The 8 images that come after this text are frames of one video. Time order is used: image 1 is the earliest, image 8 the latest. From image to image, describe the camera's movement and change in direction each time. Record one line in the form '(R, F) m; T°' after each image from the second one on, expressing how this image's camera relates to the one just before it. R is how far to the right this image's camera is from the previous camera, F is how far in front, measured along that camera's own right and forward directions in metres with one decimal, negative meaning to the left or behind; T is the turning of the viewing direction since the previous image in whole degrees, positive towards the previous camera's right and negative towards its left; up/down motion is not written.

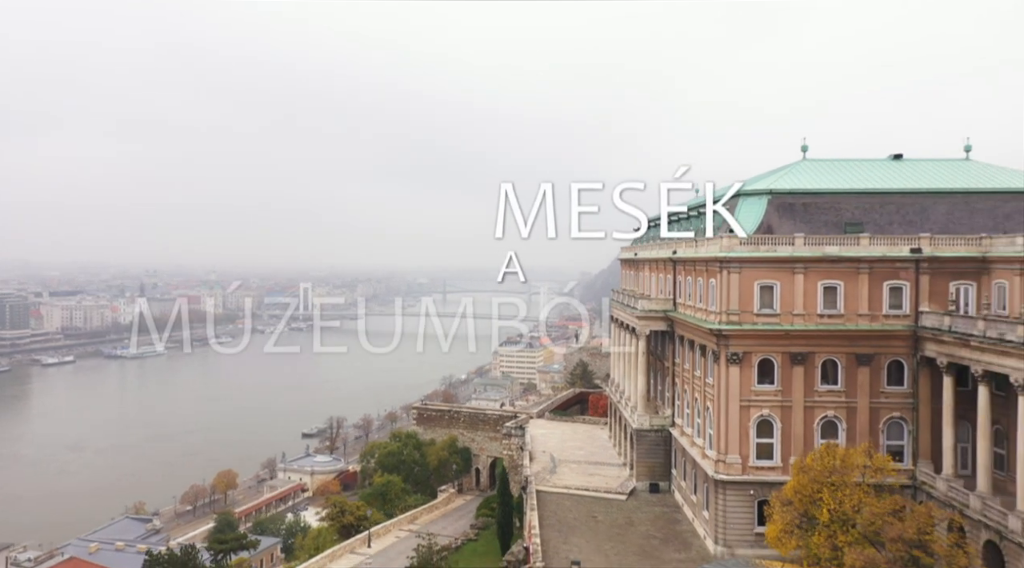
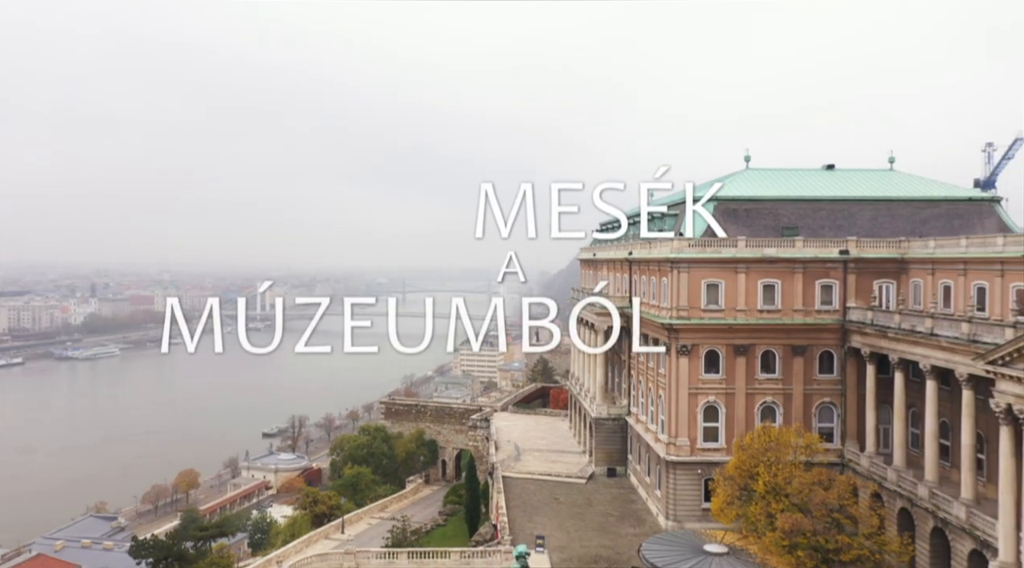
(-0.5, -3.3) m; +3°
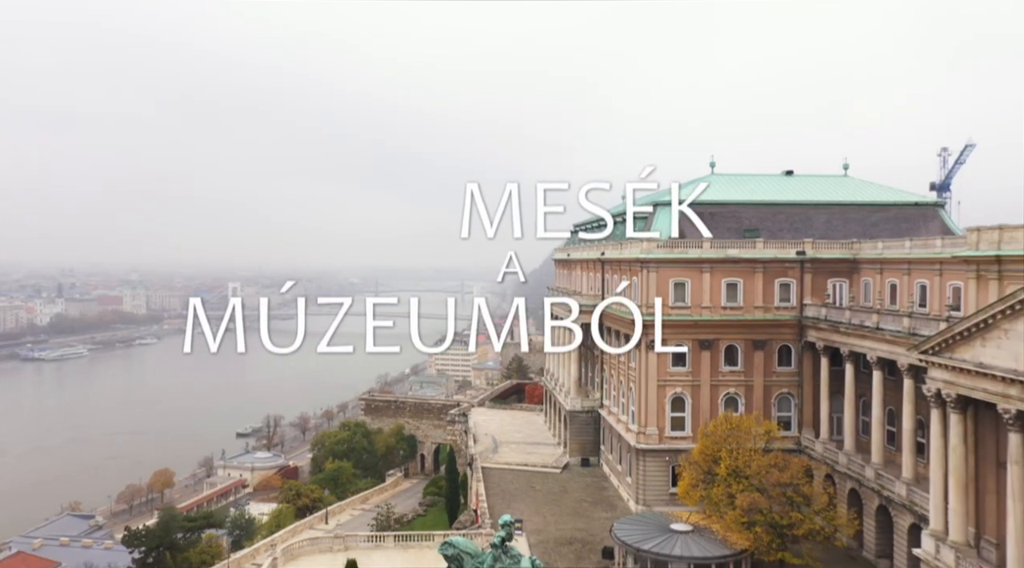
(-0.4, -2.5) m; +2°
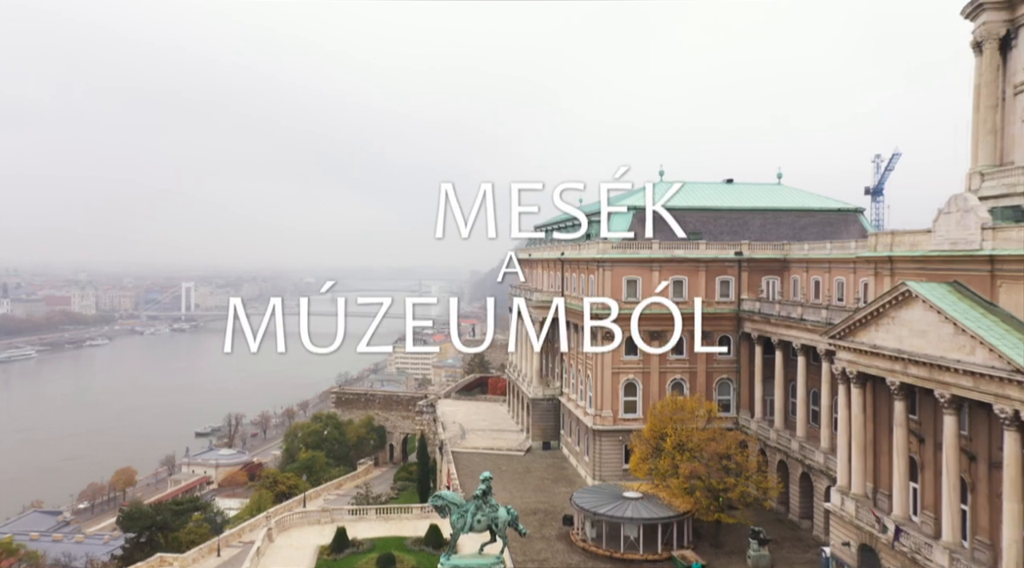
(-0.7, -4.6) m; +3°
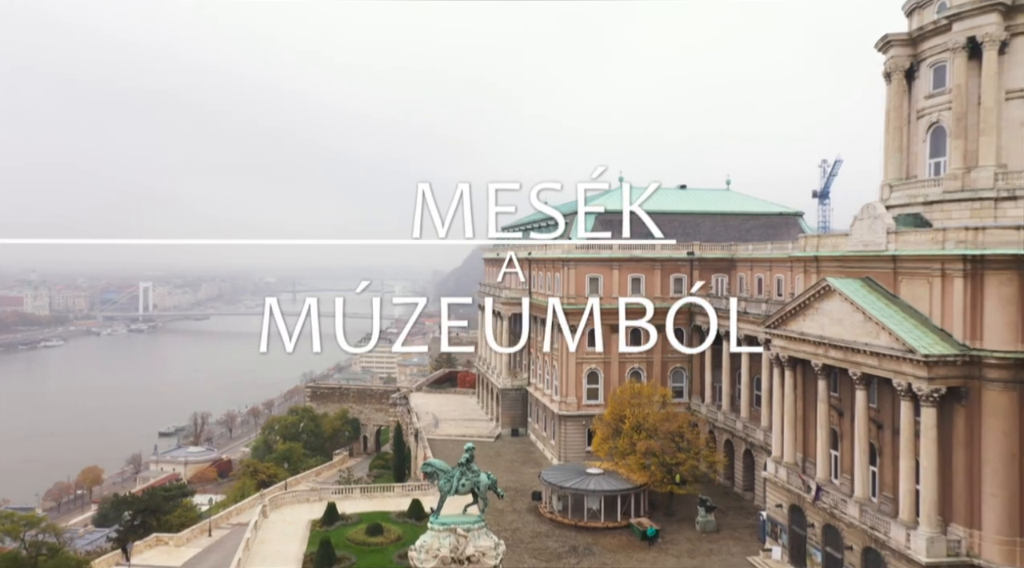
(-0.6, -4.3) m; +3°
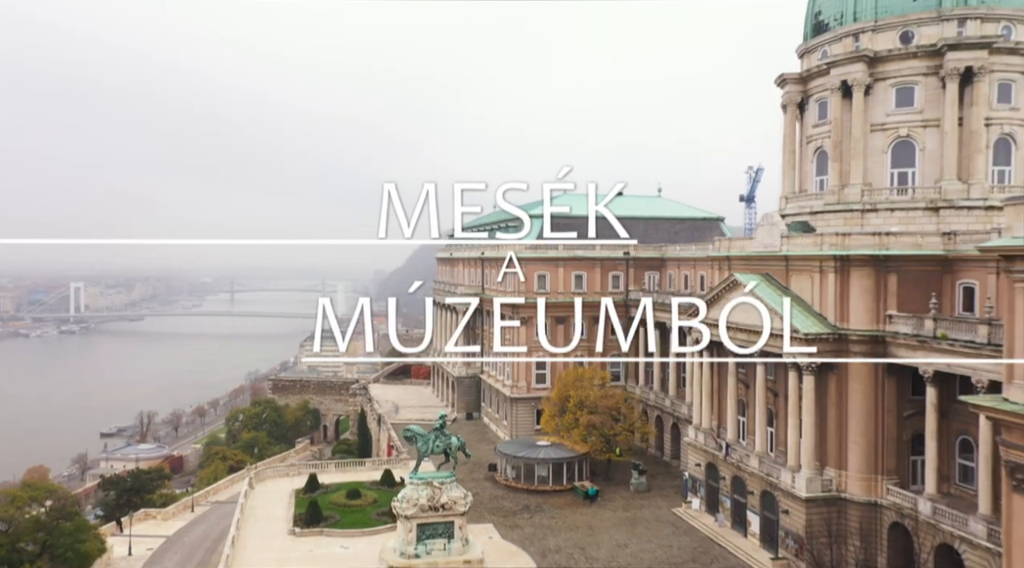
(-1.1, -6.4) m; +4°
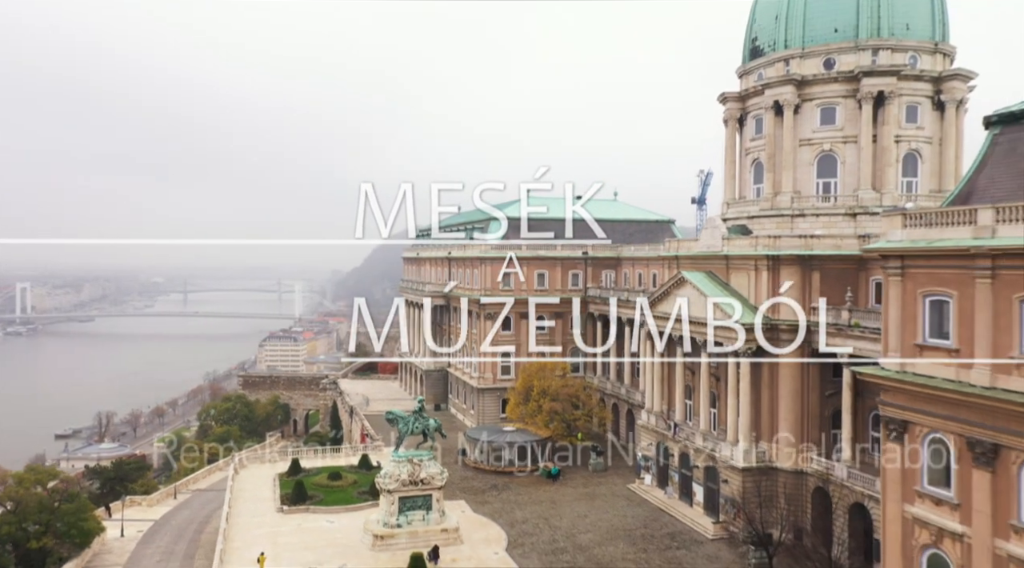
(-0.7, -4.2) m; +3°
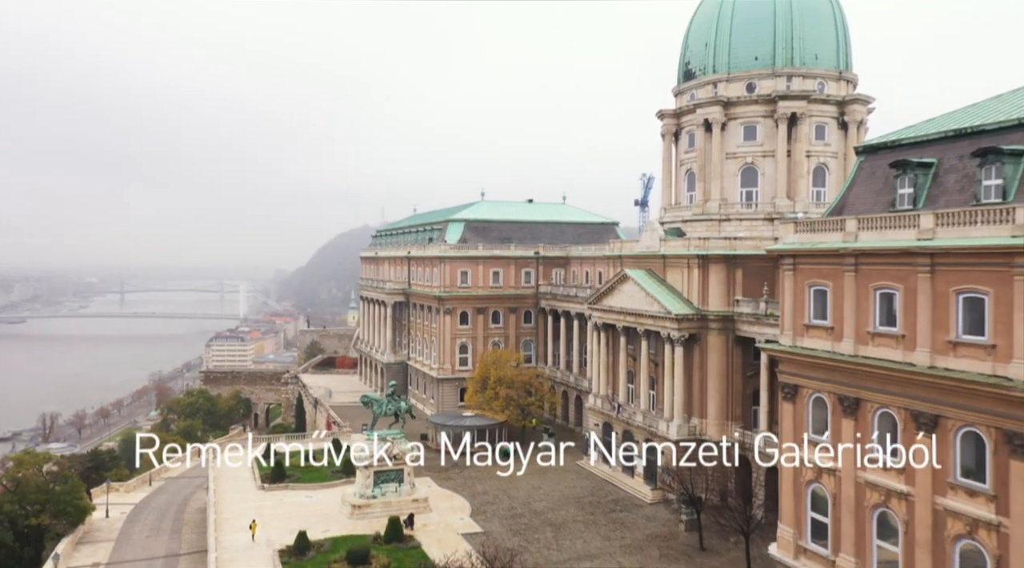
(-0.9, -5.0) m; +4°
